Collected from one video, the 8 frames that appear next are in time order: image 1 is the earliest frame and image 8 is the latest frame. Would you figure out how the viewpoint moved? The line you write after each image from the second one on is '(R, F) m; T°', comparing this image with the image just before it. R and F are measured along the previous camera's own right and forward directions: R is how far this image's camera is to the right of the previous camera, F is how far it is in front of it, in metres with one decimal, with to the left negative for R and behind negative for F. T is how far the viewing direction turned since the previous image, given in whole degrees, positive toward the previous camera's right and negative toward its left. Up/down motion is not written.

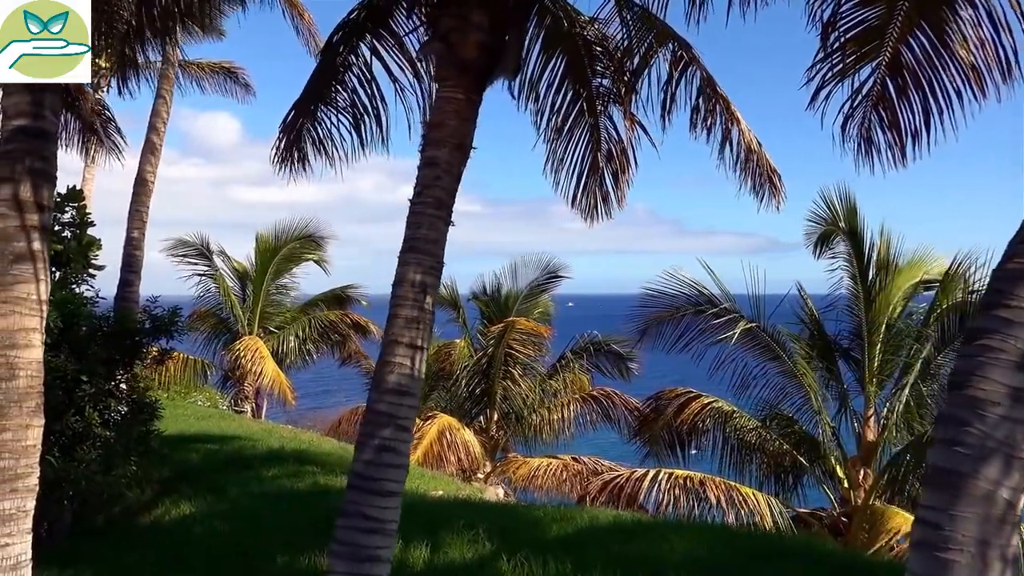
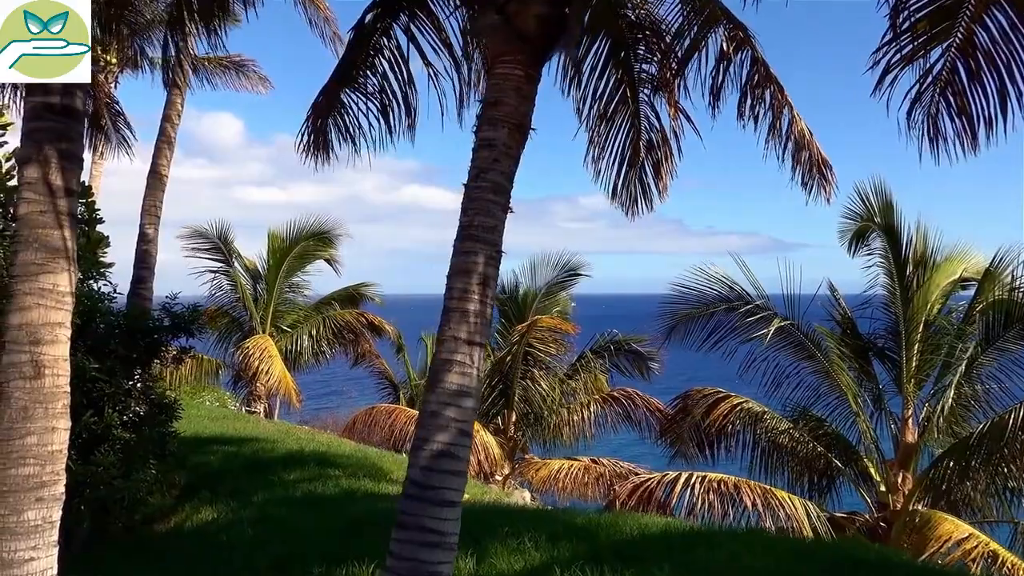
(-0.3, +0.3) m; 0°
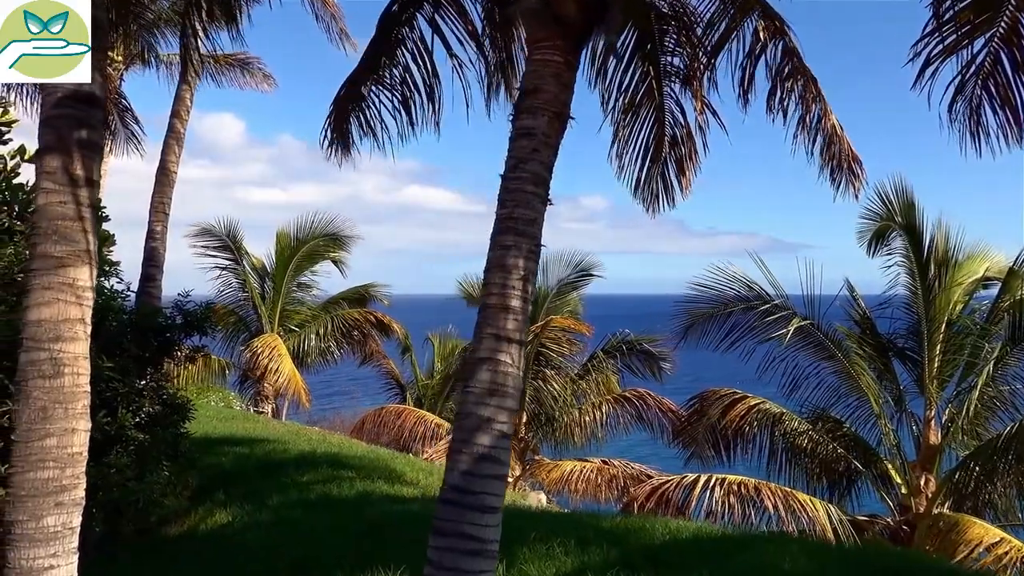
(-0.2, +0.2) m; 0°
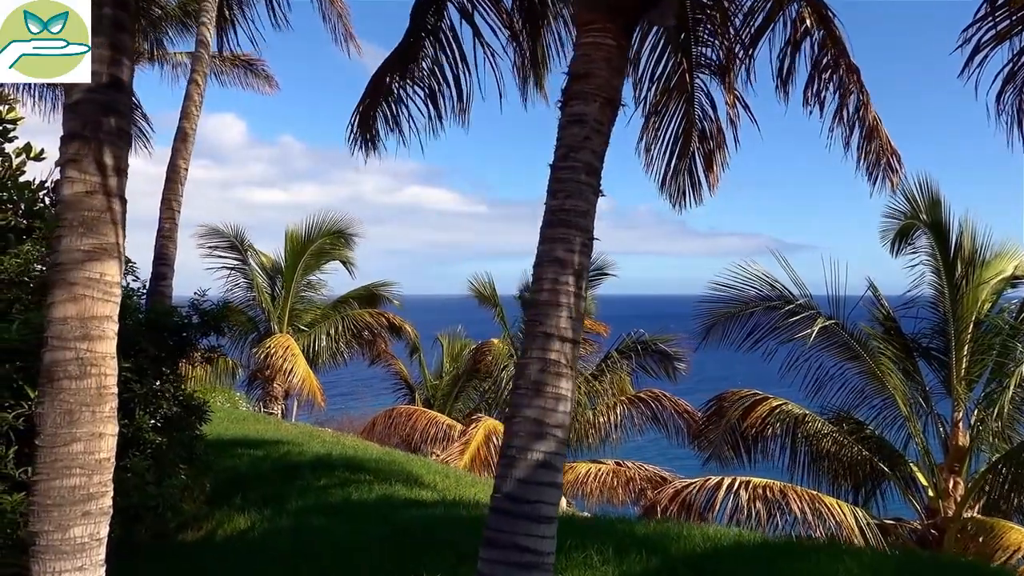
(-0.2, +0.2) m; 0°
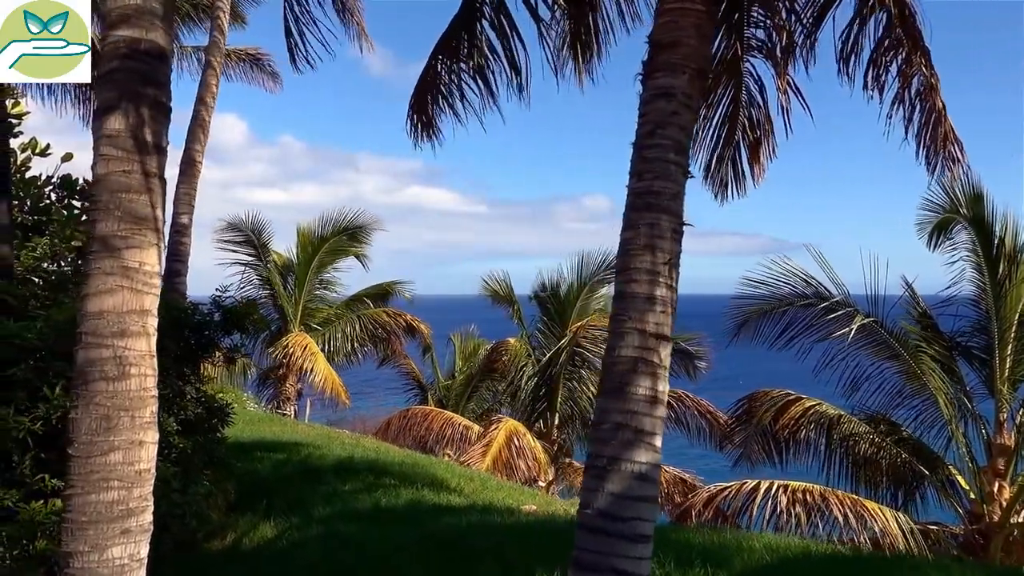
(-0.3, +0.3) m; 0°
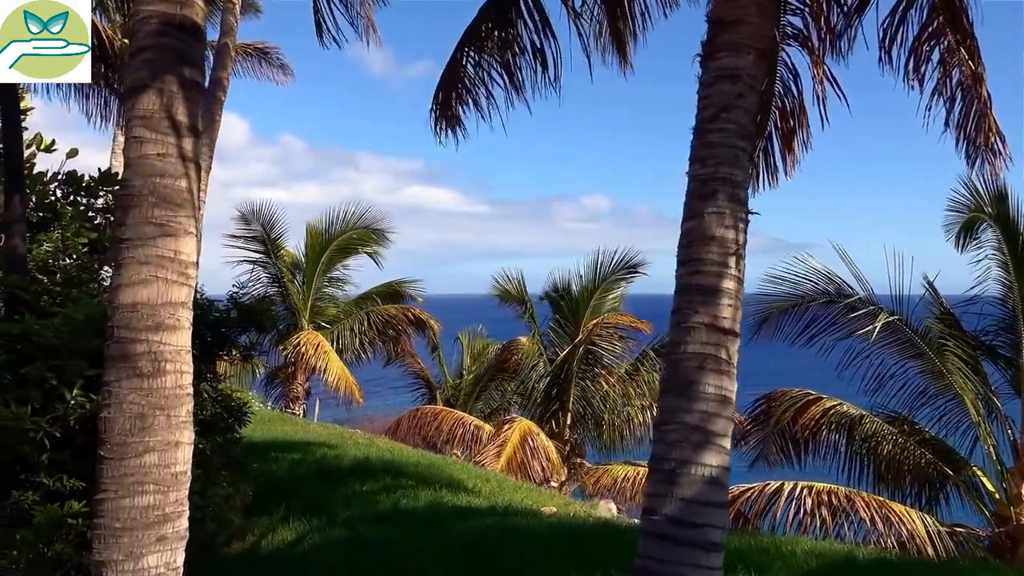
(-0.2, +0.2) m; 0°
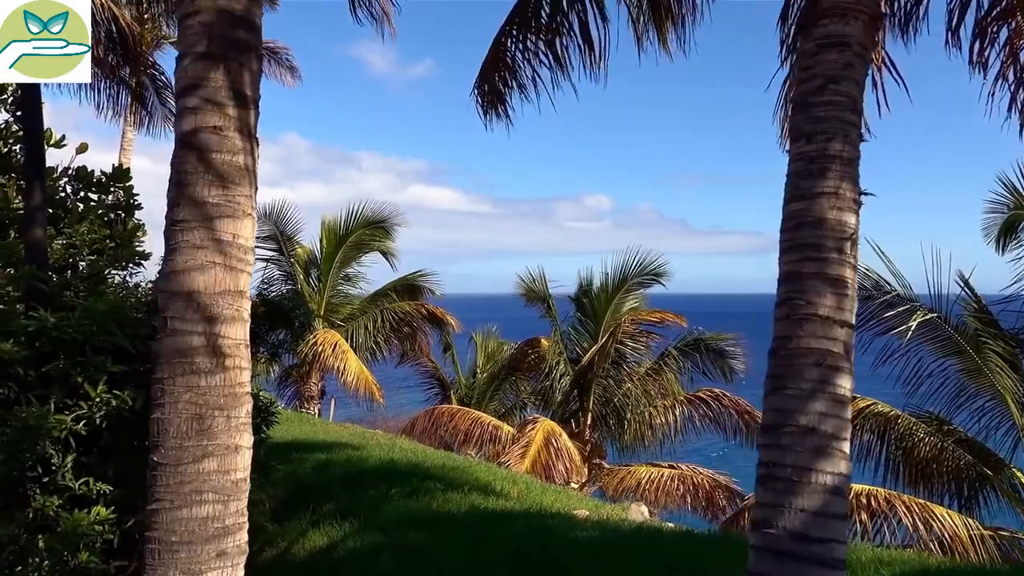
(-0.3, +0.2) m; 0°
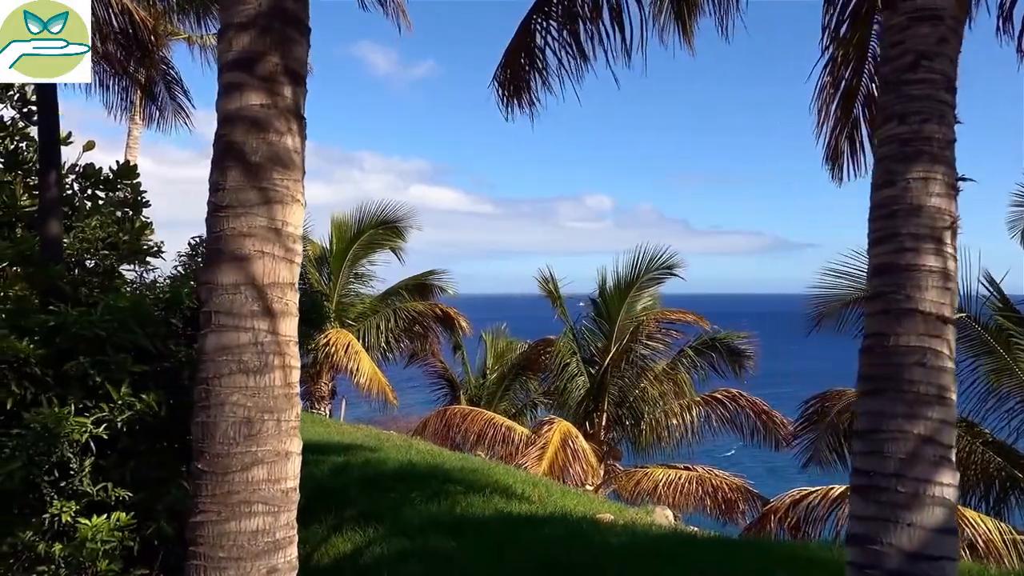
(-0.2, +0.2) m; 0°
